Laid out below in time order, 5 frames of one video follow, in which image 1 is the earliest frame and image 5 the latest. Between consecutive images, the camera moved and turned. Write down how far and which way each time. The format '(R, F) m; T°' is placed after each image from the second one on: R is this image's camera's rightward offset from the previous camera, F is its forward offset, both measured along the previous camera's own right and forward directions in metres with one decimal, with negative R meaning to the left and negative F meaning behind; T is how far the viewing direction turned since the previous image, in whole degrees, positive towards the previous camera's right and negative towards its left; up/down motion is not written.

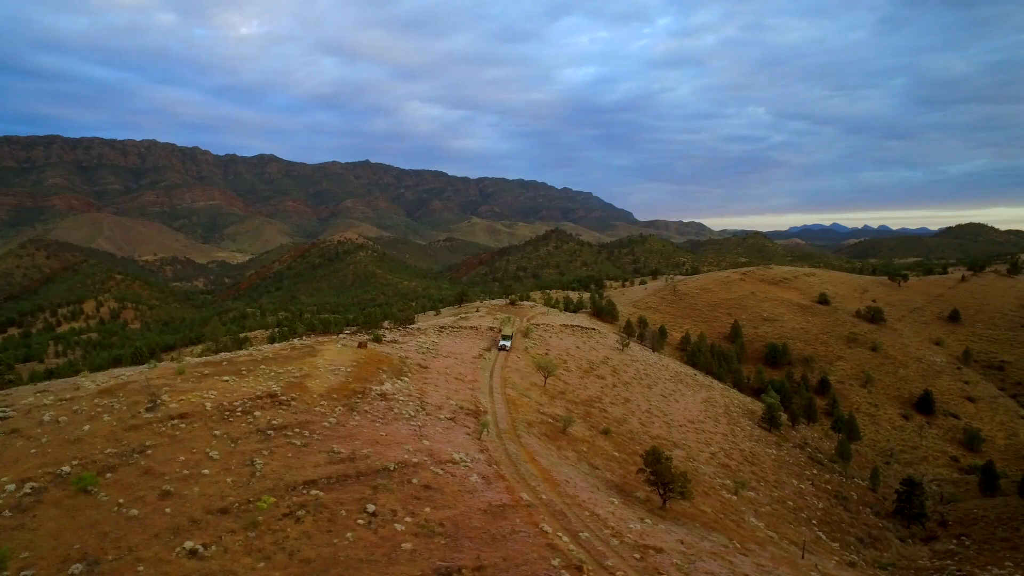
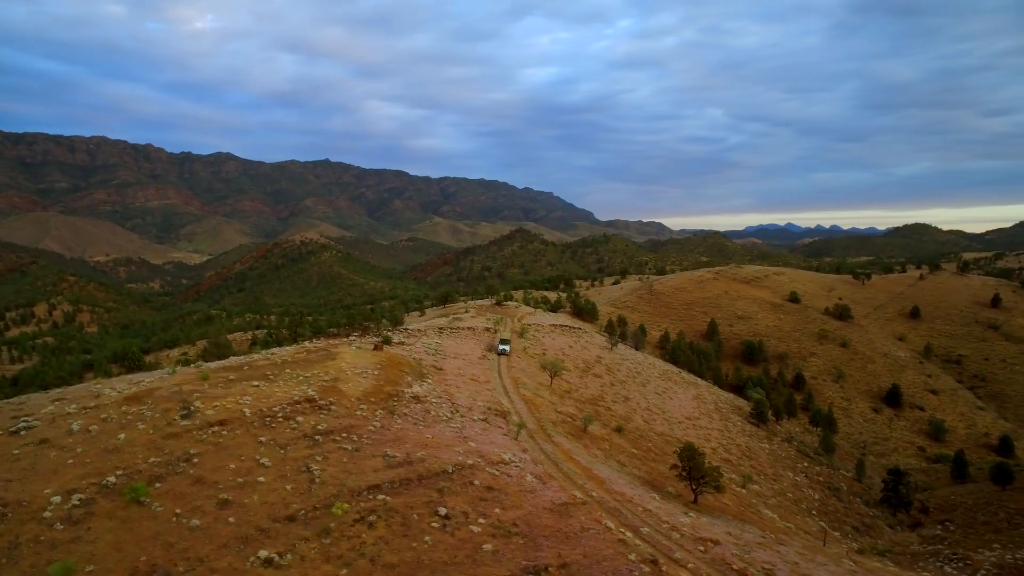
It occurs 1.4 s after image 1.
(-1.8, -0.1) m; +3°
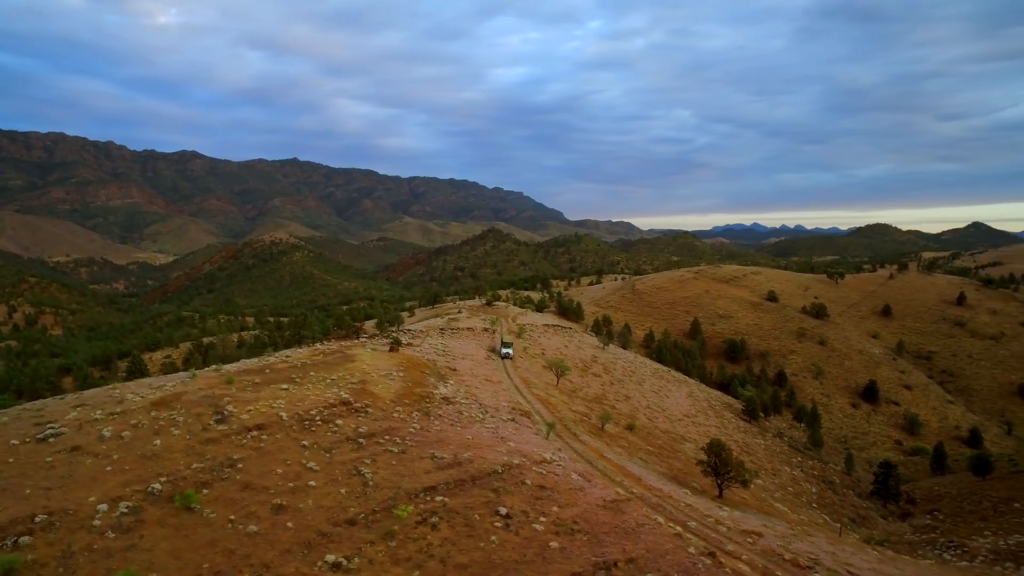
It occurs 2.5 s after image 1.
(-1.5, -0.1) m; +3°
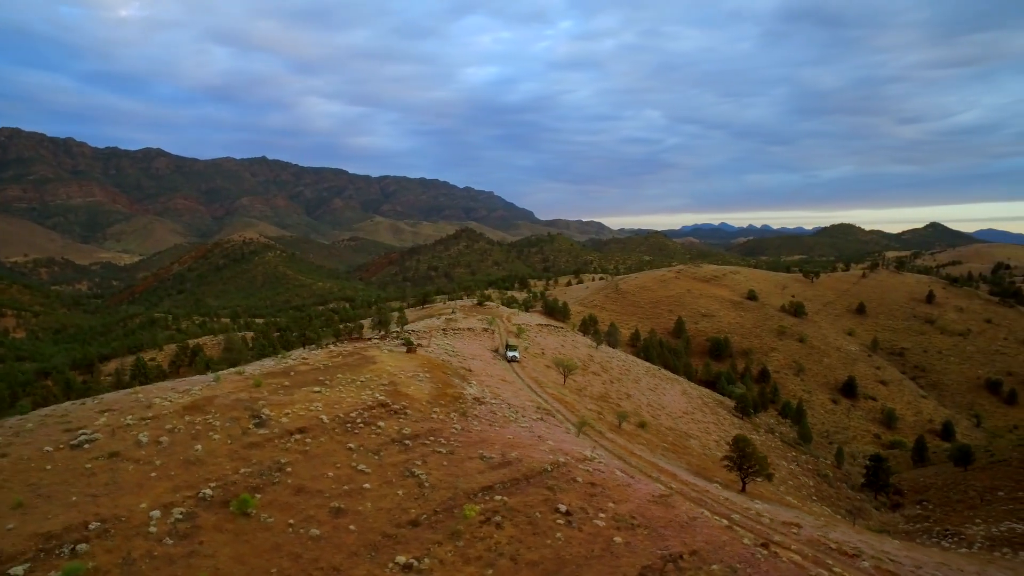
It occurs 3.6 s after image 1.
(-1.5, -0.2) m; +2°
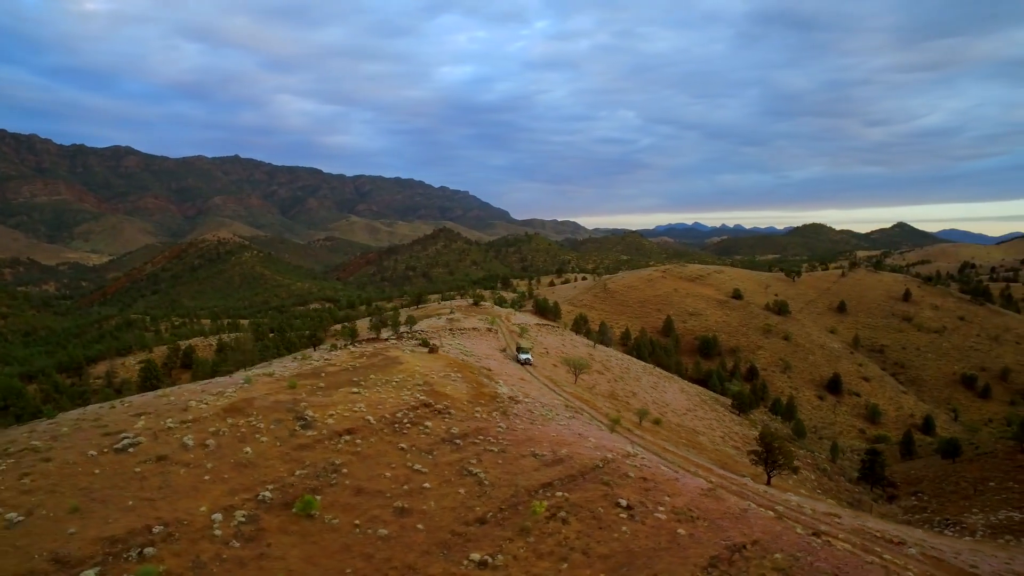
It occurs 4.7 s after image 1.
(-1.5, -0.2) m; +2°
